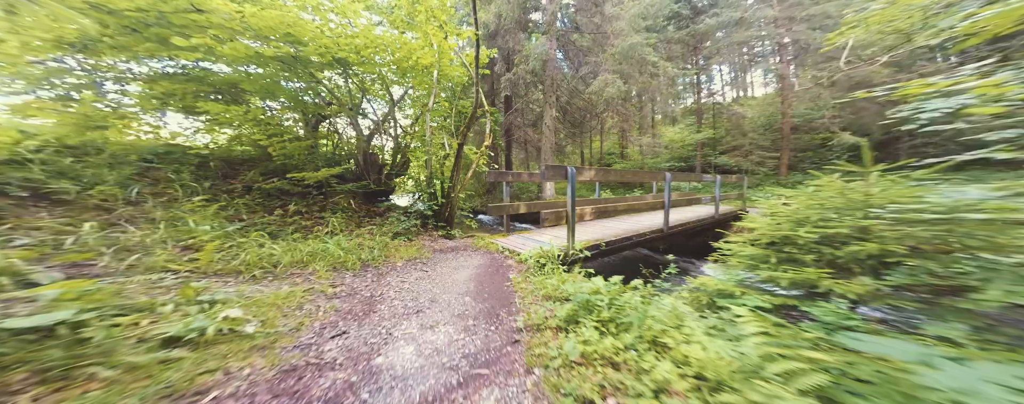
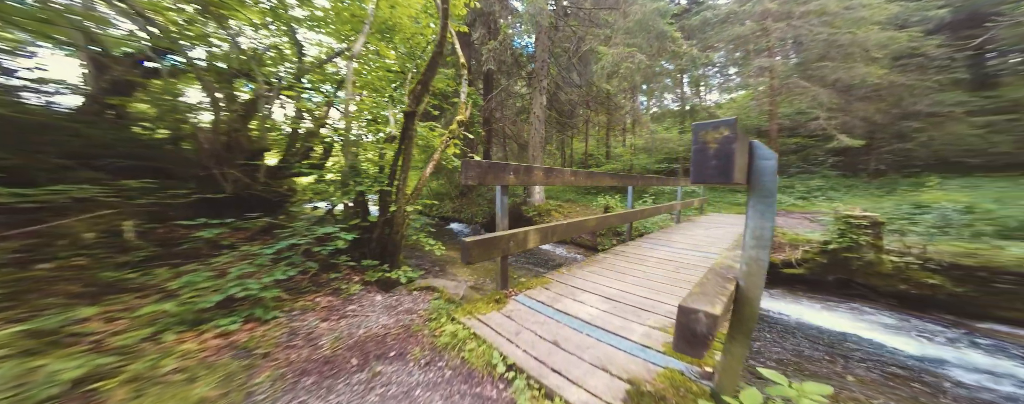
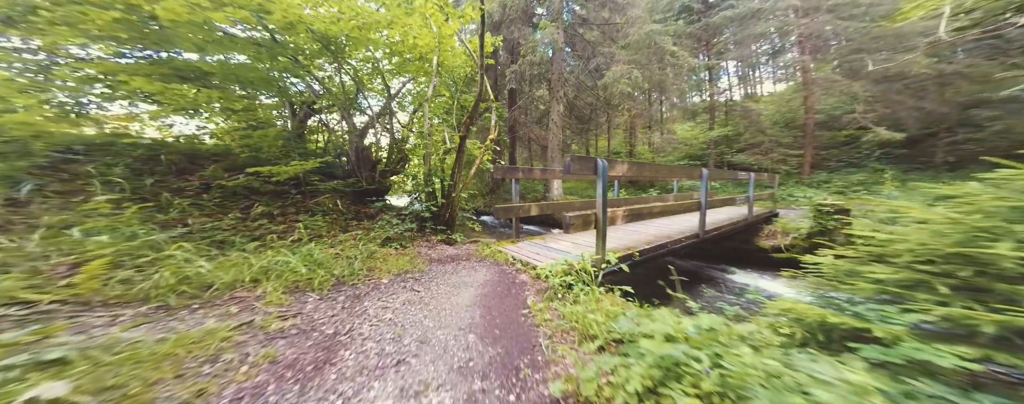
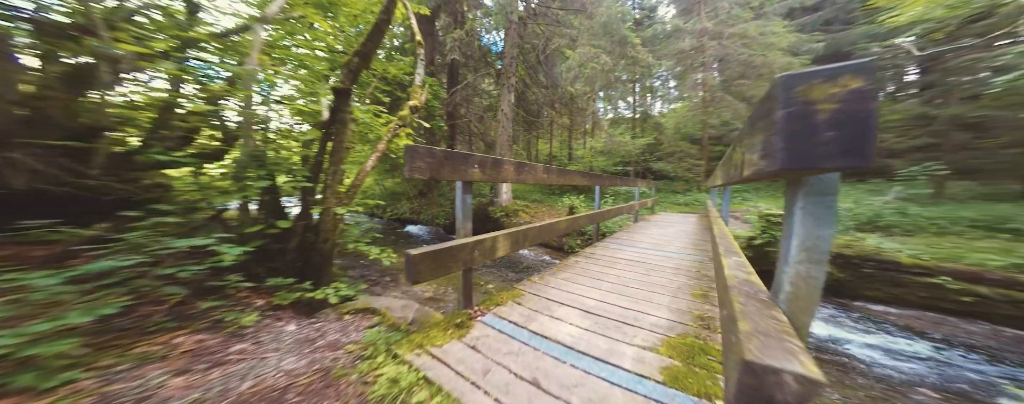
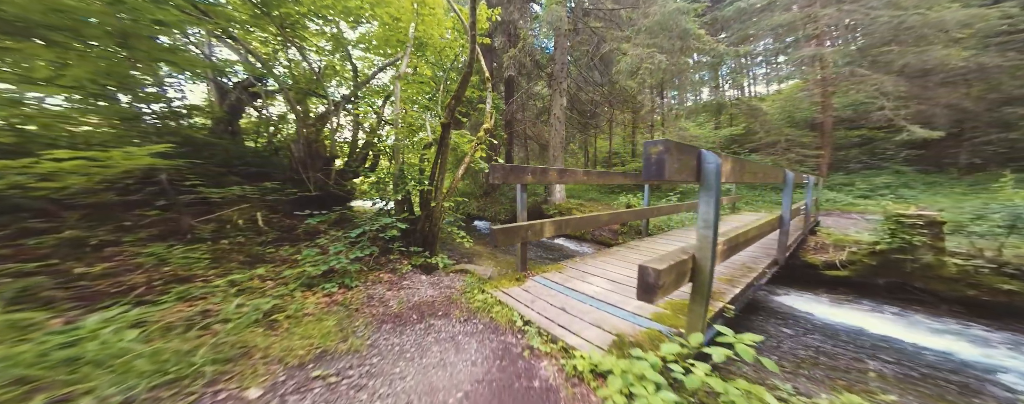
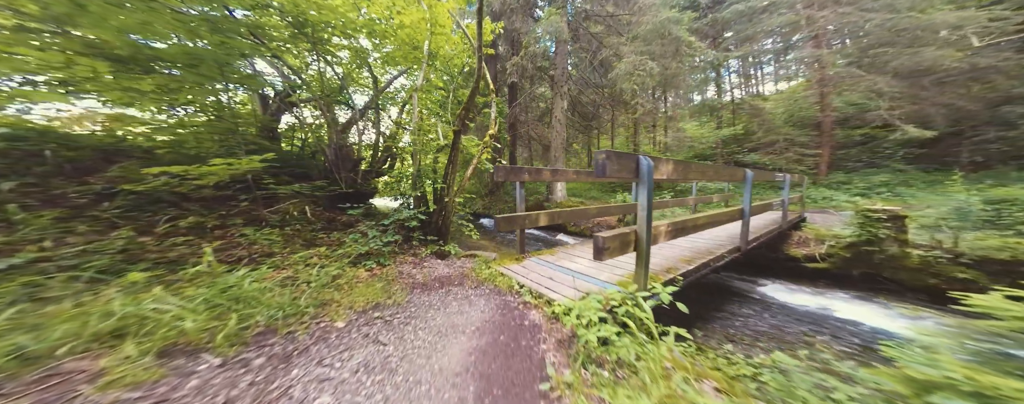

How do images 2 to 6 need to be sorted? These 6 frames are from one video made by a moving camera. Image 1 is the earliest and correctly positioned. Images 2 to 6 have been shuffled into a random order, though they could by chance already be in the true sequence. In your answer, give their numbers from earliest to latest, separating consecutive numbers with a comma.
3, 6, 5, 2, 4
